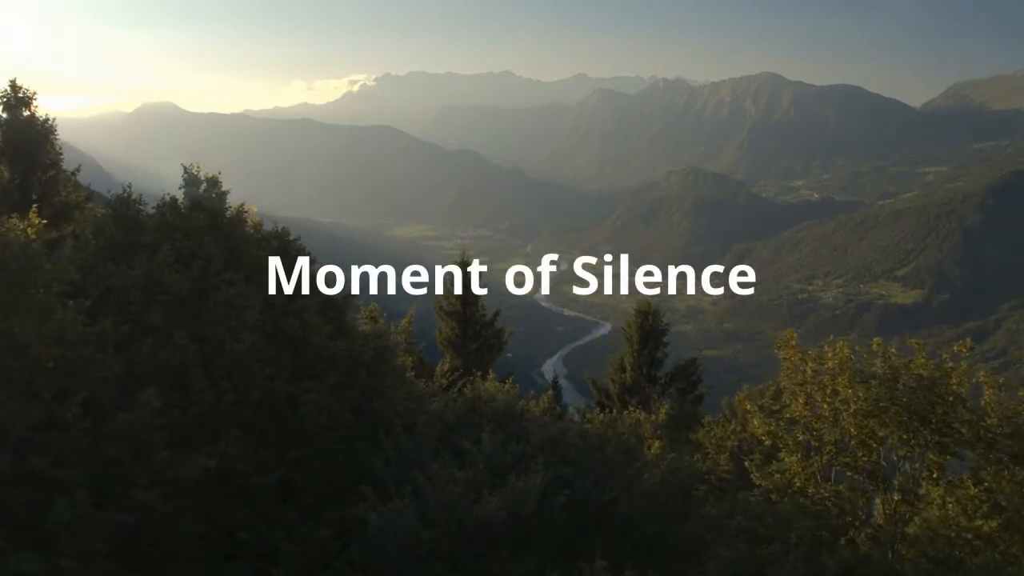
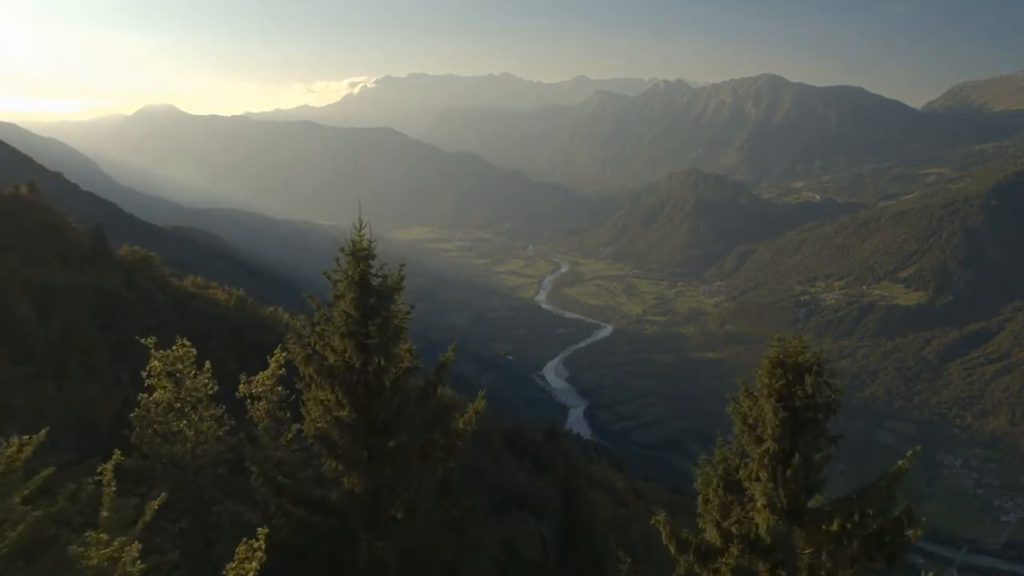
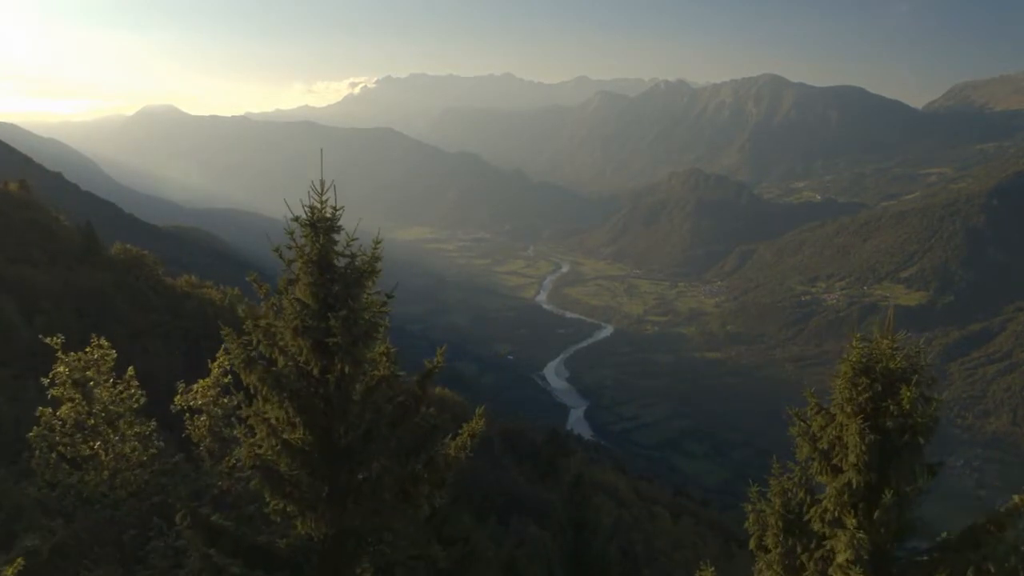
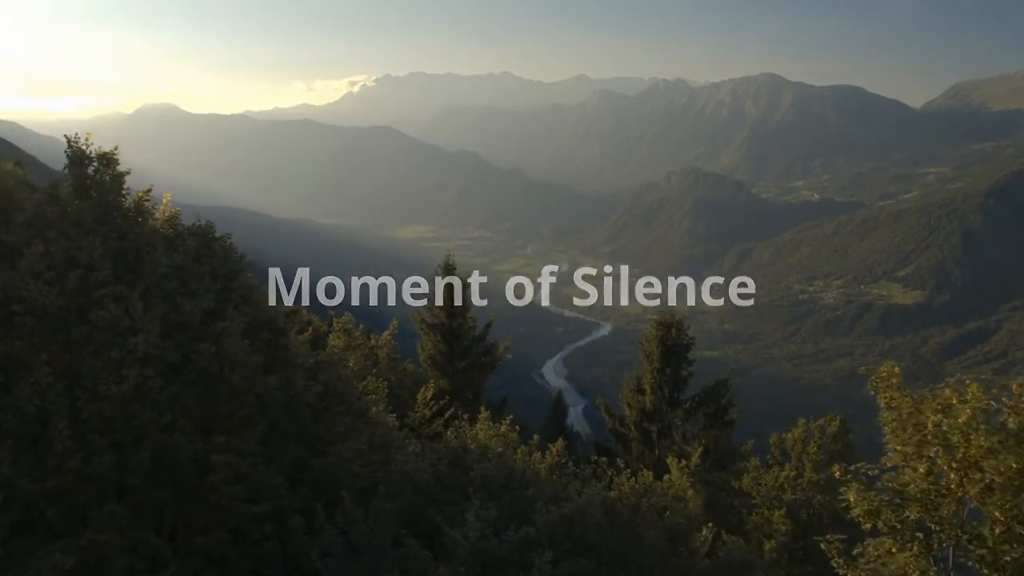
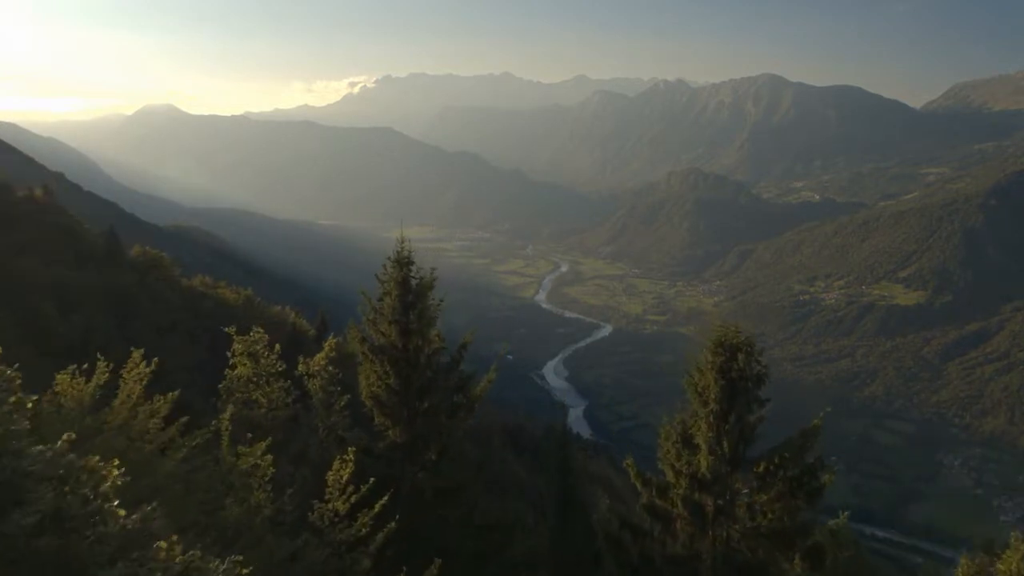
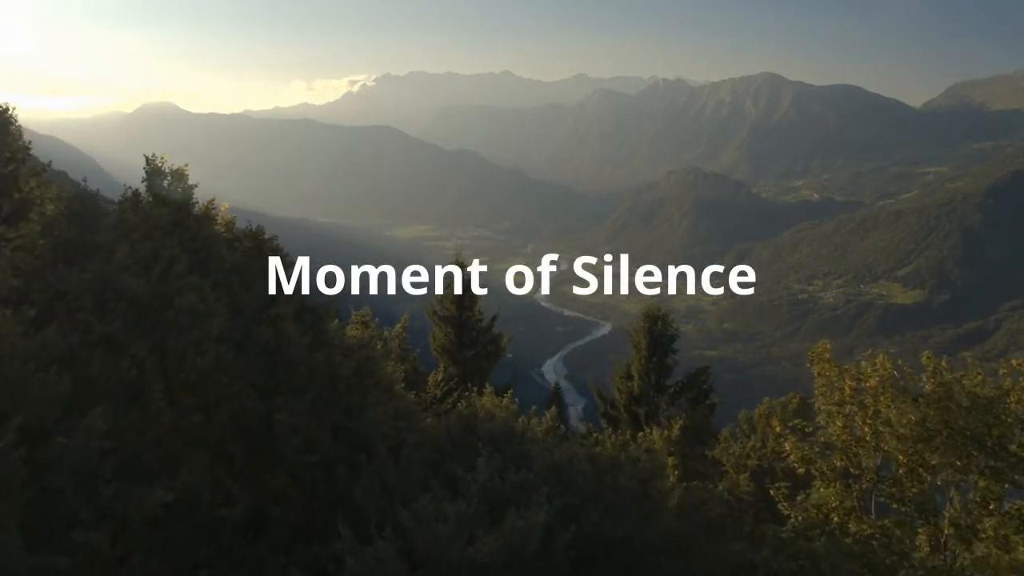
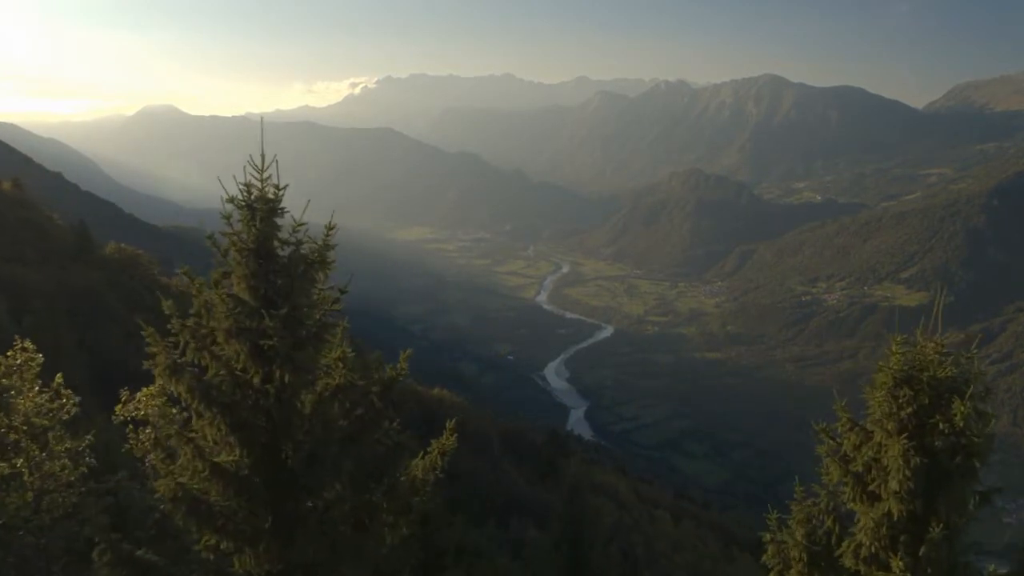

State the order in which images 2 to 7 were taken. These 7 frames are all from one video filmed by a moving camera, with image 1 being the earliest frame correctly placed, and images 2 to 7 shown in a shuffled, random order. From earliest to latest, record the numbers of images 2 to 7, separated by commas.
6, 4, 5, 2, 3, 7
